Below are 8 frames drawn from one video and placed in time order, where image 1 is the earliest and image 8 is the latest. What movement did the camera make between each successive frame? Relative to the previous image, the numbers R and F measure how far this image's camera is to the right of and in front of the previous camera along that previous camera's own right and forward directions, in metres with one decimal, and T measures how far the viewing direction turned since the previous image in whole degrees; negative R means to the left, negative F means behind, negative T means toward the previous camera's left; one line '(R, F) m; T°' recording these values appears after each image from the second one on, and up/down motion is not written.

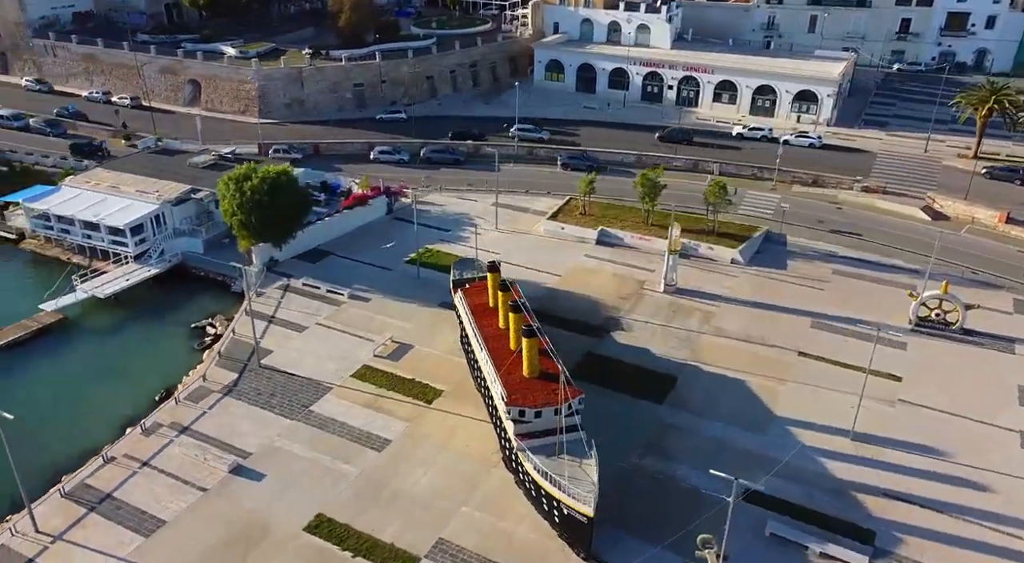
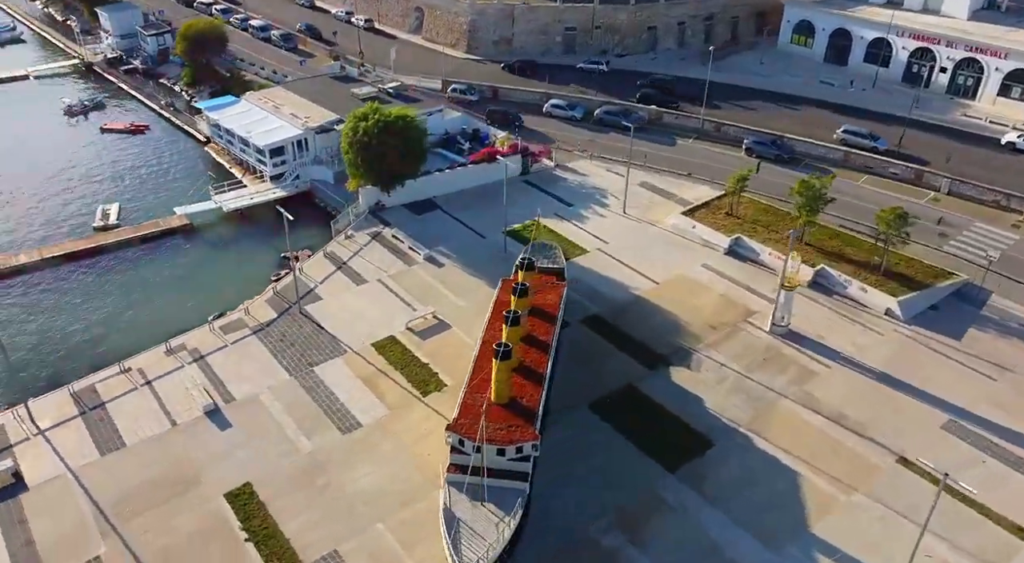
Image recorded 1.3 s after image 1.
(+13.1, +8.6) m; -20°
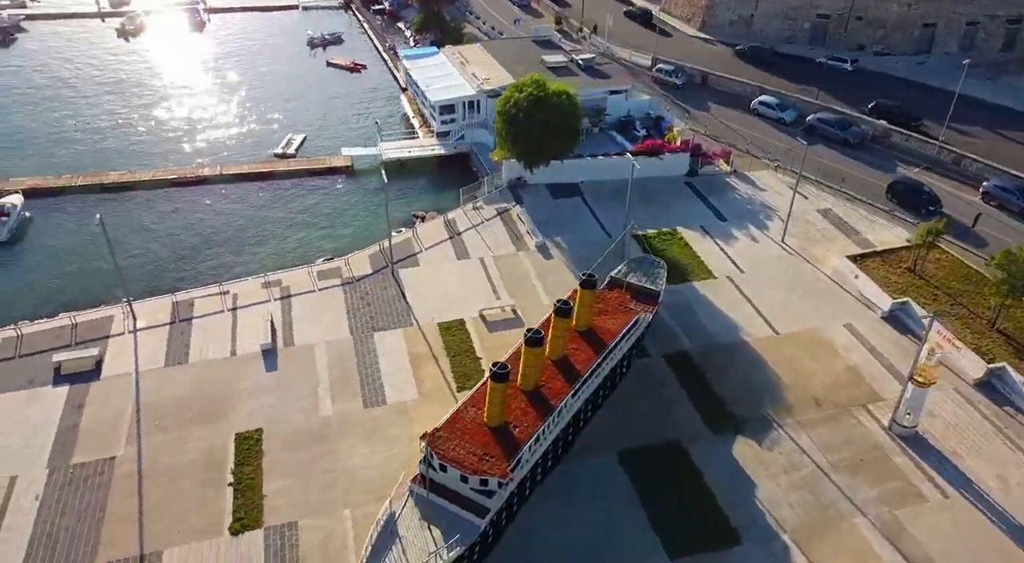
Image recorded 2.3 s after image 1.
(+9.7, +5.4) m; -19°
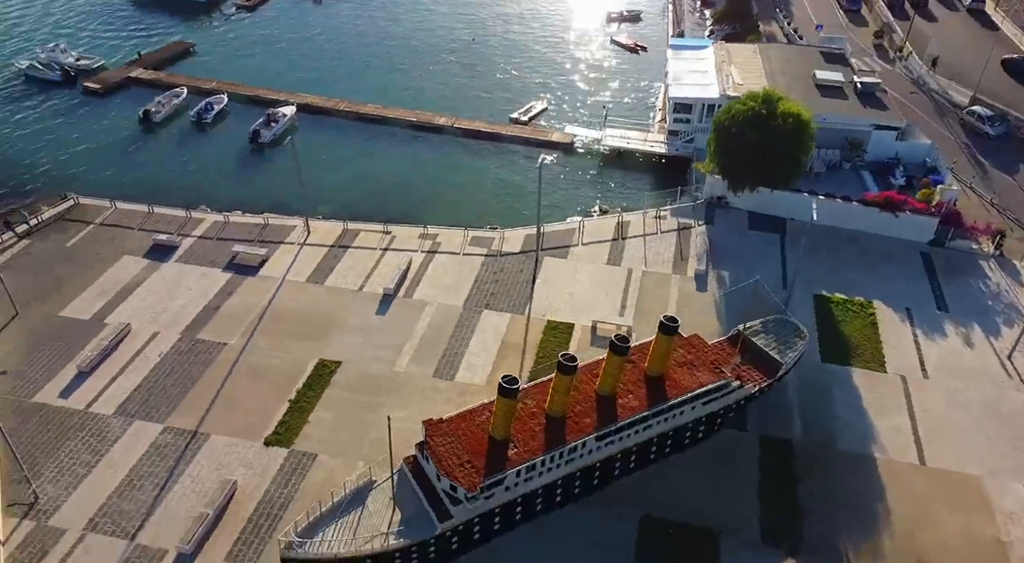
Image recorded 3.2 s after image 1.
(+10.2, +4.3) m; -23°
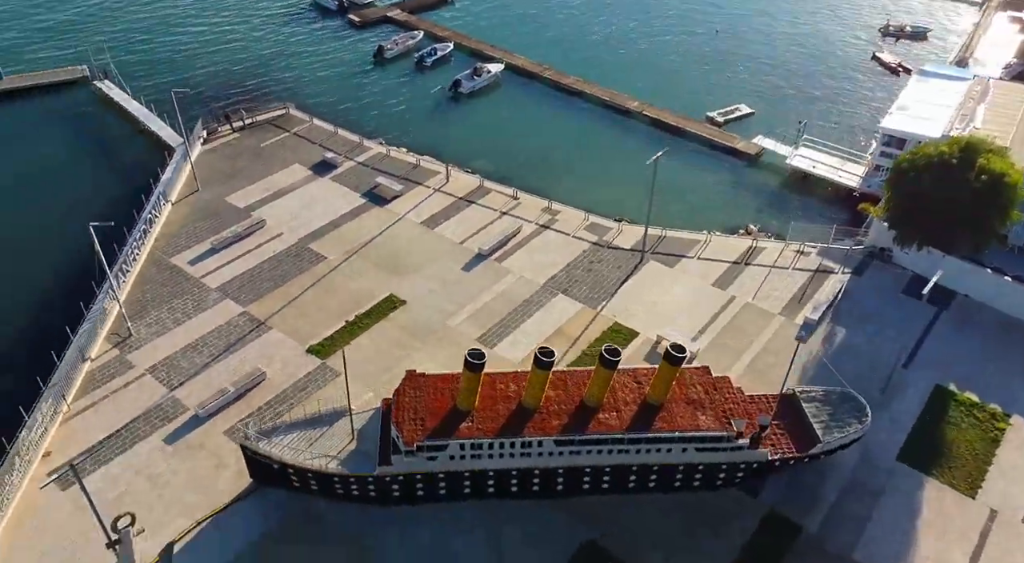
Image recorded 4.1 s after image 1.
(+10.6, +2.6) m; -20°
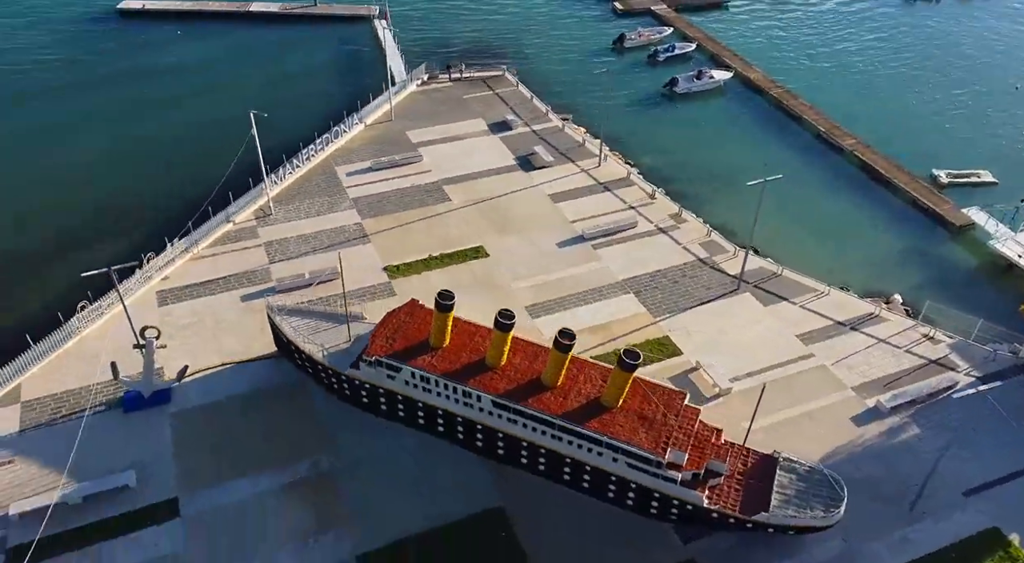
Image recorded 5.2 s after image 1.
(+12.6, +1.6) m; -21°
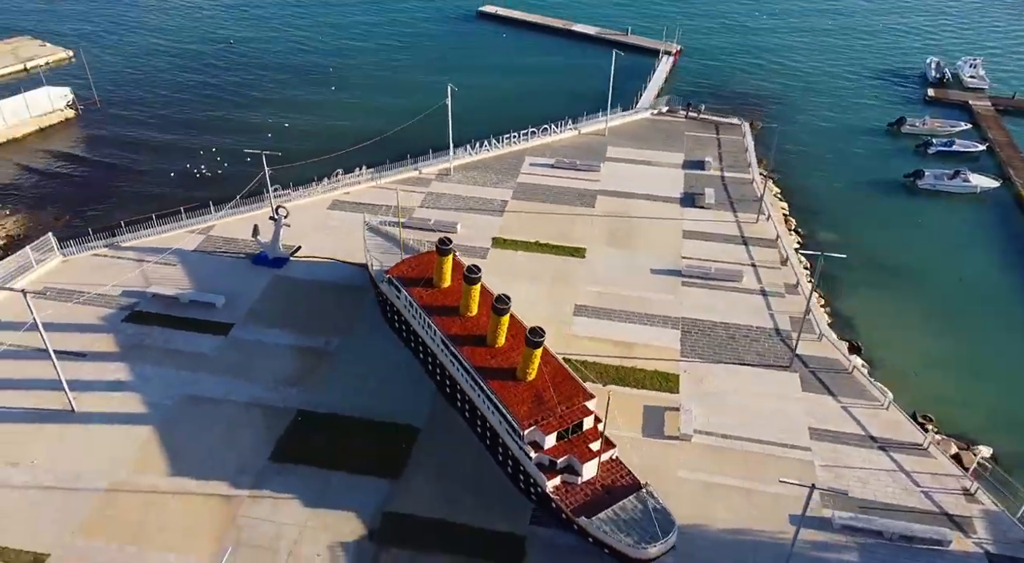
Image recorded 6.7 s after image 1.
(+17.4, +0.1) m; -26°
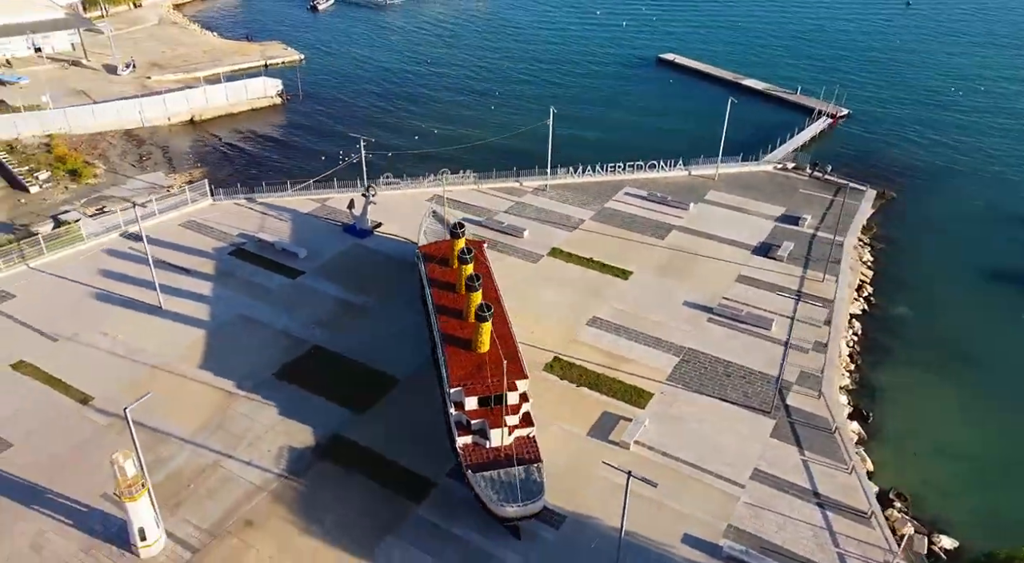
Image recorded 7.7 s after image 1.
(+12.3, -2.2) m; -16°
